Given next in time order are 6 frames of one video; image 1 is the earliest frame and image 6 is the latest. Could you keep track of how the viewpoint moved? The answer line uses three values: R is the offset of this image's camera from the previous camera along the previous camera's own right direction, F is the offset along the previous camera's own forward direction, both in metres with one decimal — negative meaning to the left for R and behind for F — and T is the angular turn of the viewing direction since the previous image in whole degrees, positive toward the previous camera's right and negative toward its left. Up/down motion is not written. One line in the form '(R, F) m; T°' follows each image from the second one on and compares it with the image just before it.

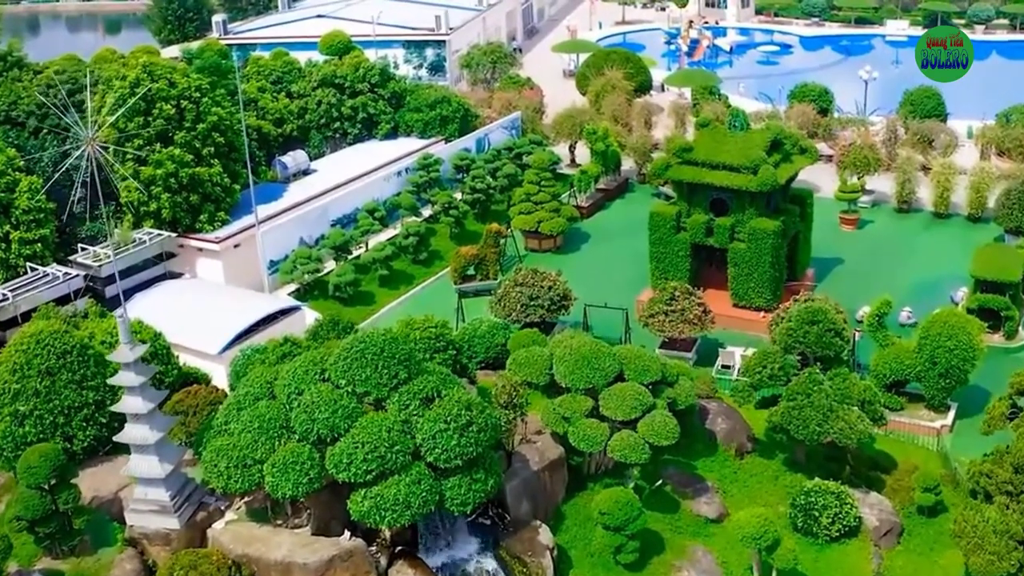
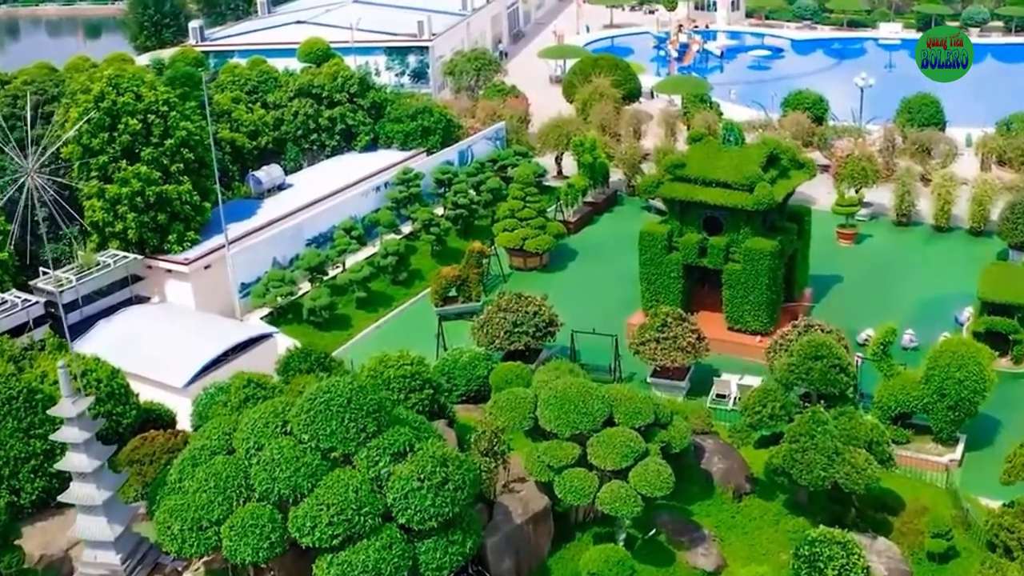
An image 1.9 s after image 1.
(+0.1, +1.2) m; +1°
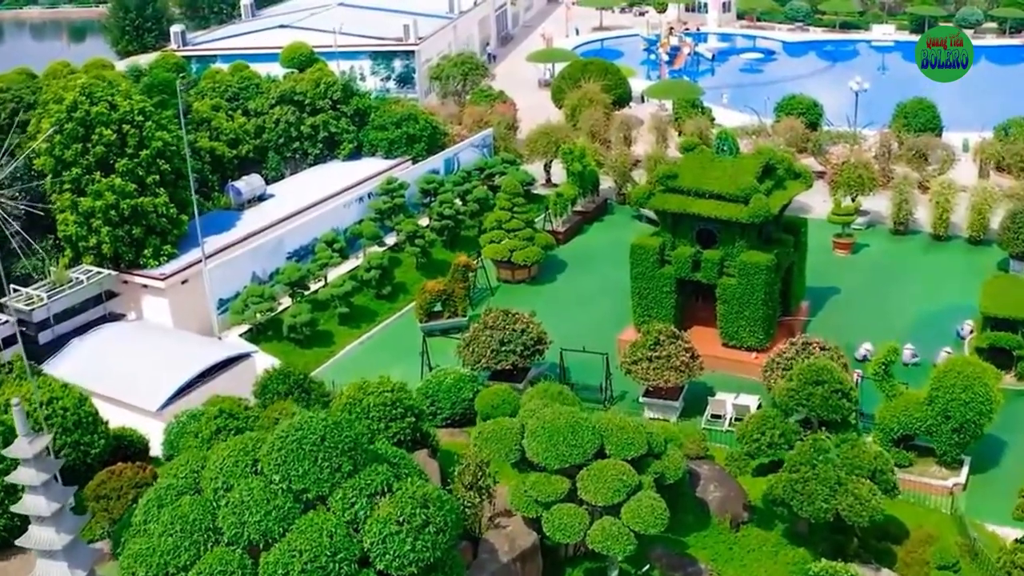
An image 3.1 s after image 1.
(+0.1, +0.8) m; 0°
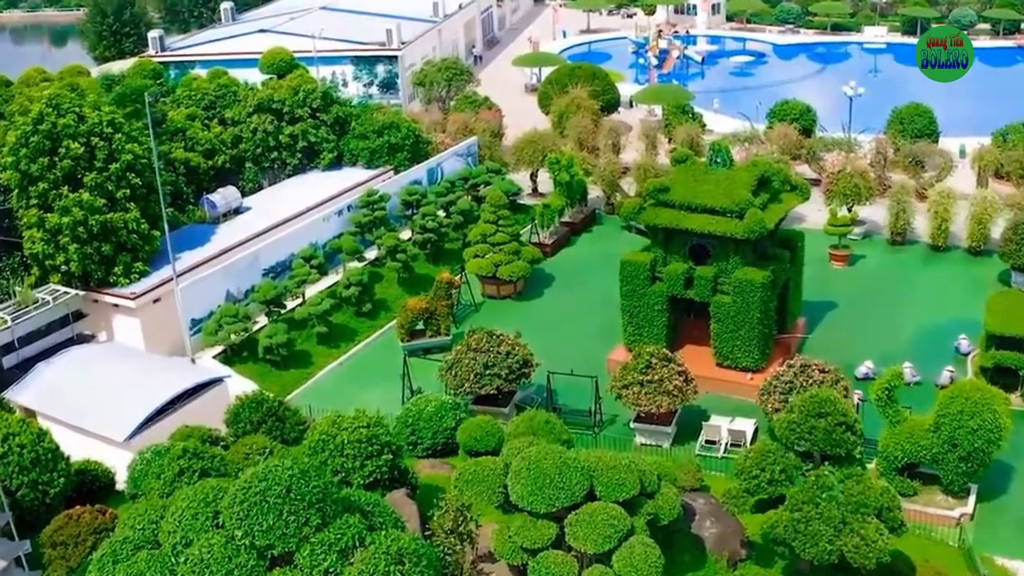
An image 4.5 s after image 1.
(+0.1, +0.9) m; +1°
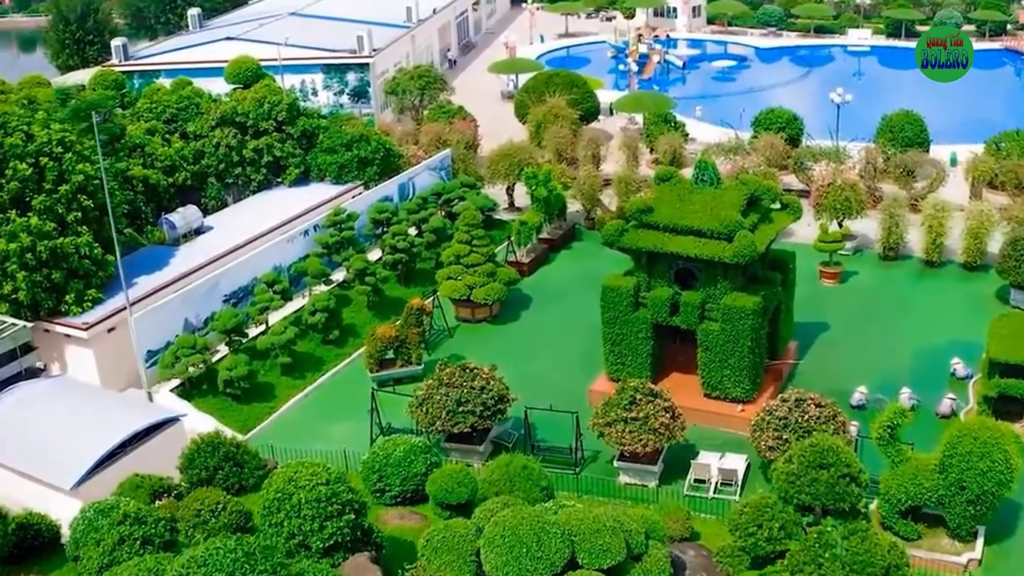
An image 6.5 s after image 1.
(+0.1, +1.3) m; +1°
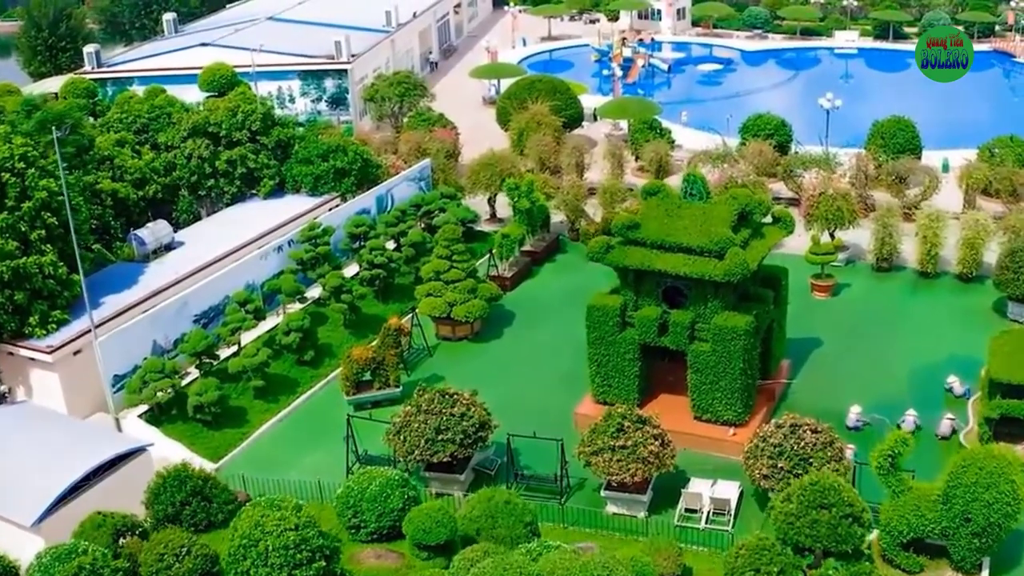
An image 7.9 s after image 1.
(+0.1, +0.8) m; +1°
